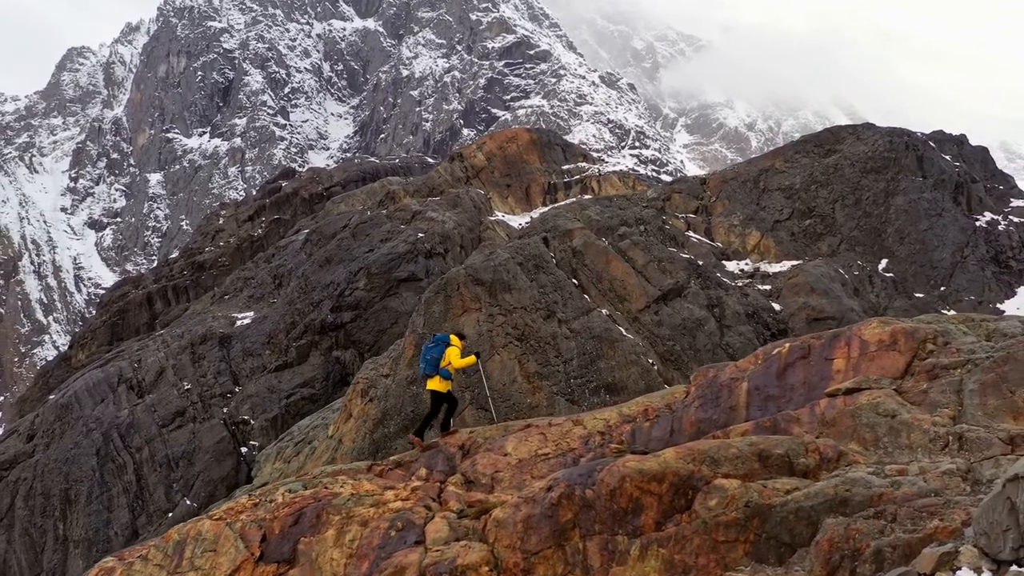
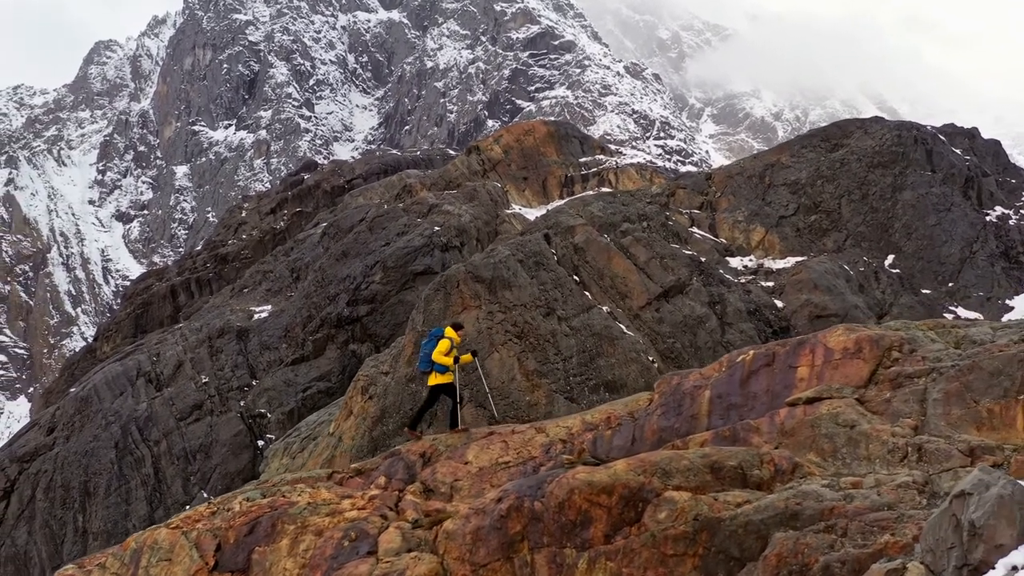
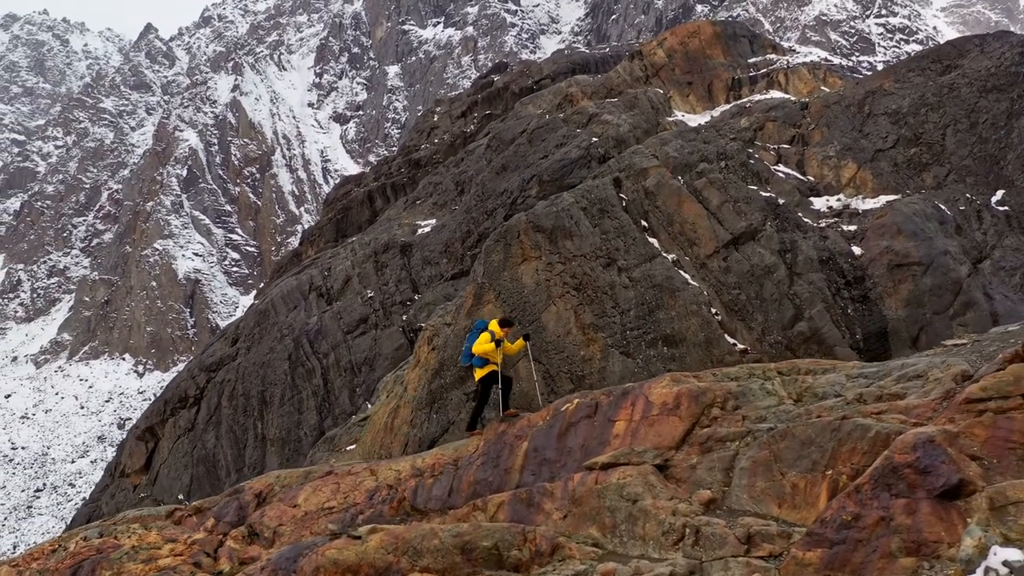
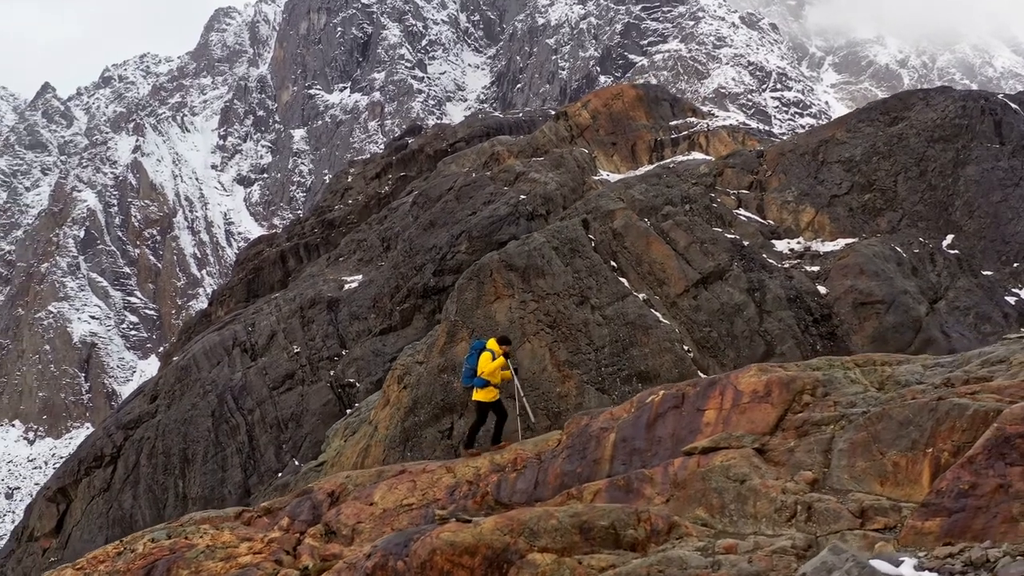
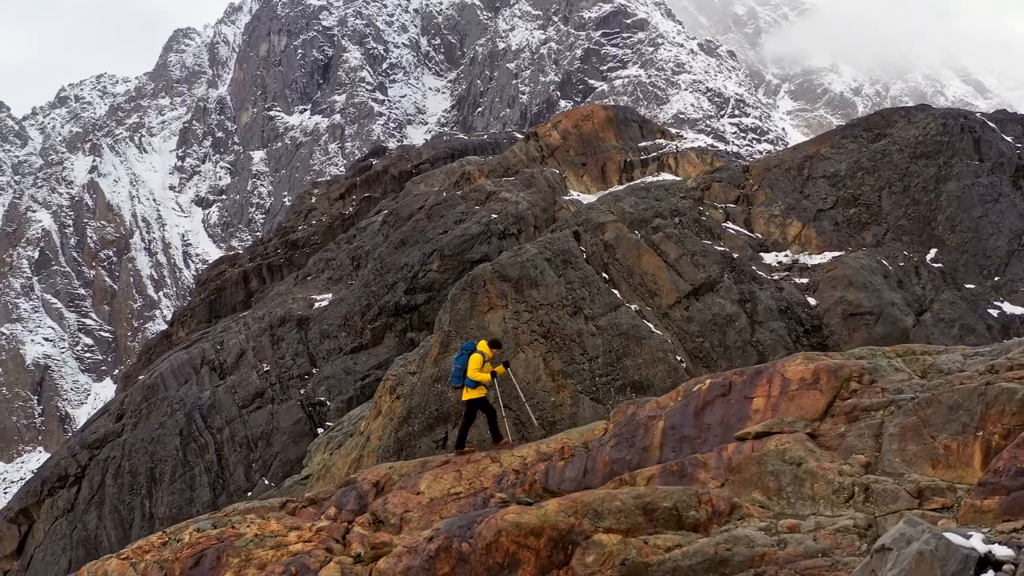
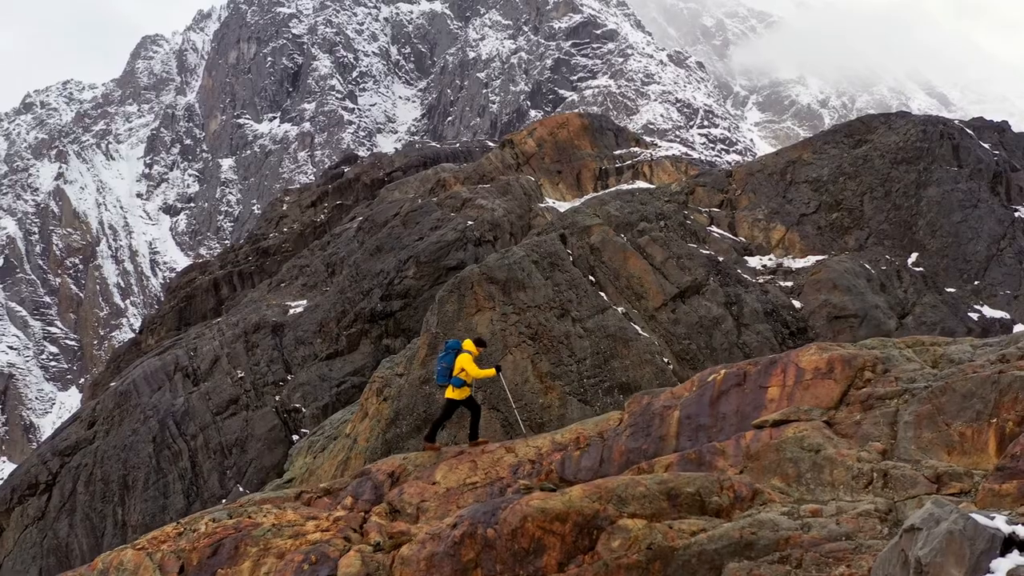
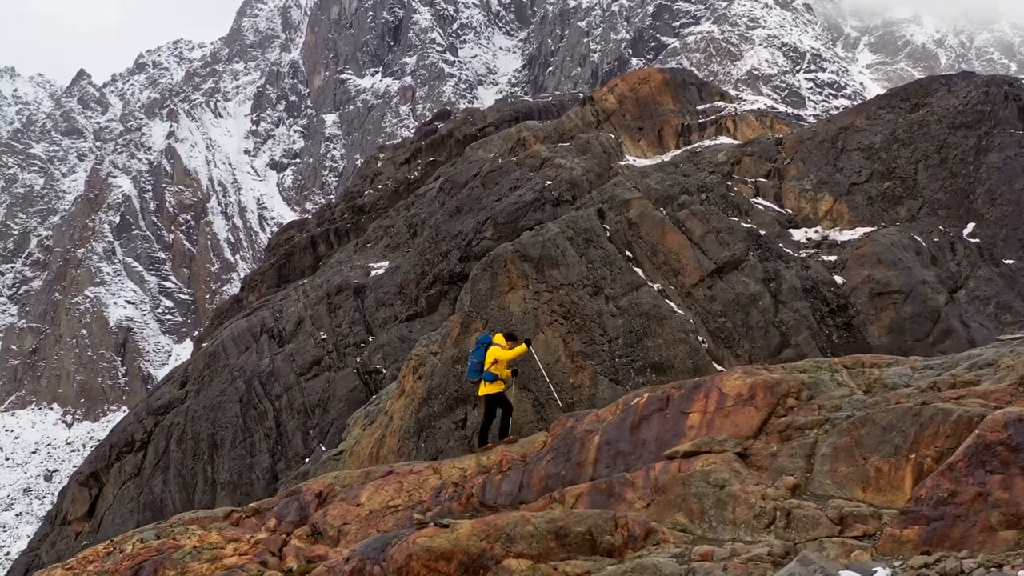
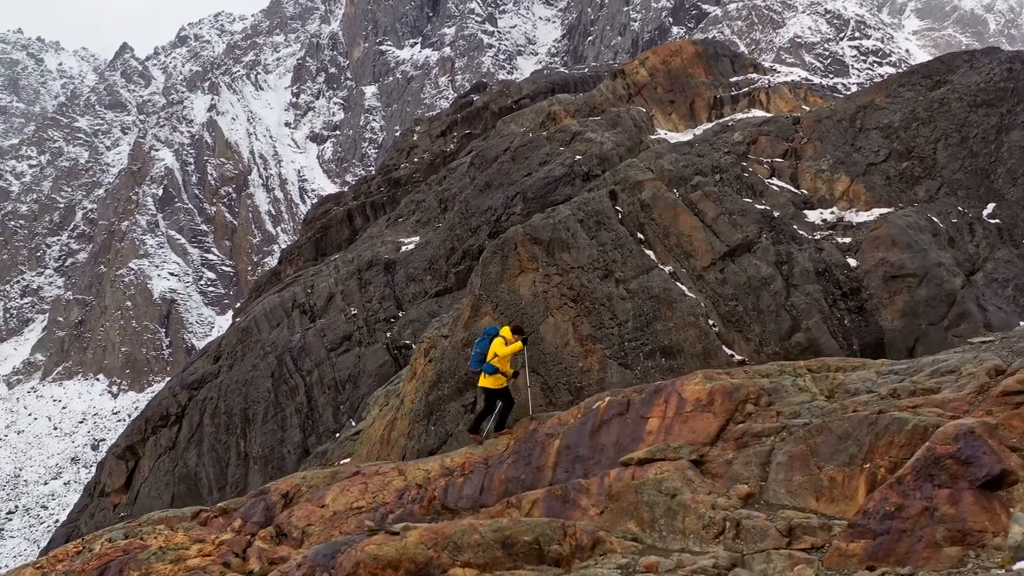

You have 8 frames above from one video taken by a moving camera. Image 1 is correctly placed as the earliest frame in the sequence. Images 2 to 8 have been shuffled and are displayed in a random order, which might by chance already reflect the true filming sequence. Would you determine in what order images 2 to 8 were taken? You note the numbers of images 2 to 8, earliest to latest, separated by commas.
2, 6, 5, 4, 7, 8, 3
